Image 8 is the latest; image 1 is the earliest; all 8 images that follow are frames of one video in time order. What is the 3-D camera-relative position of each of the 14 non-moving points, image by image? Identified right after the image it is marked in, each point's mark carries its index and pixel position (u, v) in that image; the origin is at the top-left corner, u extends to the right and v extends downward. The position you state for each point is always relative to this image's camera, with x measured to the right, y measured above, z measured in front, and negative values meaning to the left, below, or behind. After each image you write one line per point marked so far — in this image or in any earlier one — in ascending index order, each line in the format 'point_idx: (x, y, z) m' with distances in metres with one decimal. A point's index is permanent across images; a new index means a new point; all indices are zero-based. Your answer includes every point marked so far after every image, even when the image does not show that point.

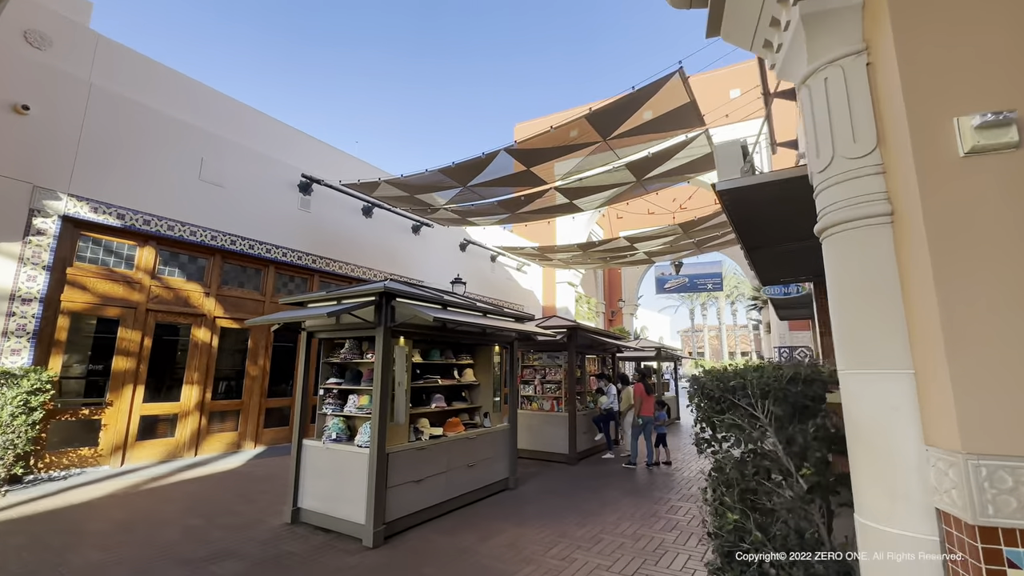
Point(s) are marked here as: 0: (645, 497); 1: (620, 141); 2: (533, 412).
0: (+1.8, -2.9, +6.2) m
1: (+1.9, +2.5, +7.7) m
2: (+0.4, -2.4, +8.8) m
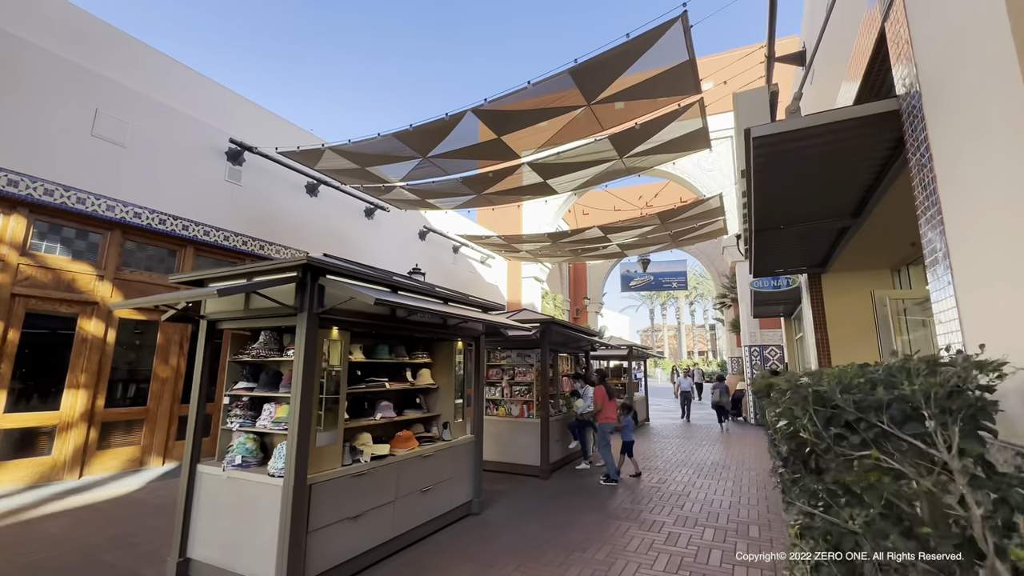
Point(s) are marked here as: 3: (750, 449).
0: (+1.4, -2.7, +5.2) m
1: (+1.4, +2.7, +6.7) m
2: (-0.2, -2.2, +7.7) m
3: (+5.3, -3.6, +10.0) m
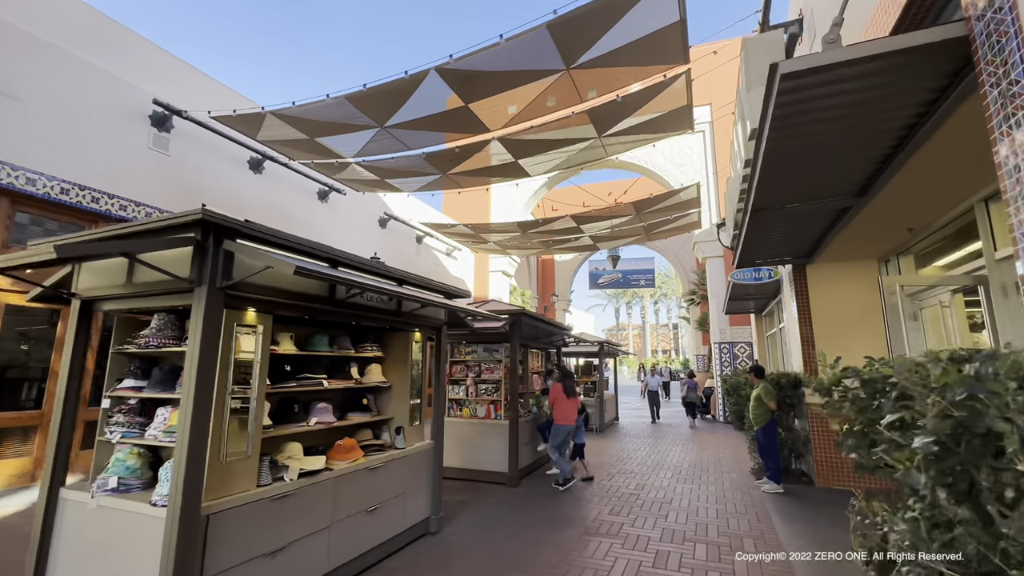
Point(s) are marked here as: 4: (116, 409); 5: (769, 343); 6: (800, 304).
0: (+1.1, -2.5, +4.6) m
1: (+1.0, +2.9, +6.1) m
2: (-0.8, -2.0, +6.9) m
3: (+4.5, -3.4, +9.6) m
4: (-2.8, -0.8, +3.1) m
5: (+7.3, -1.5, +12.7) m
6: (+4.4, -0.2, +6.9) m
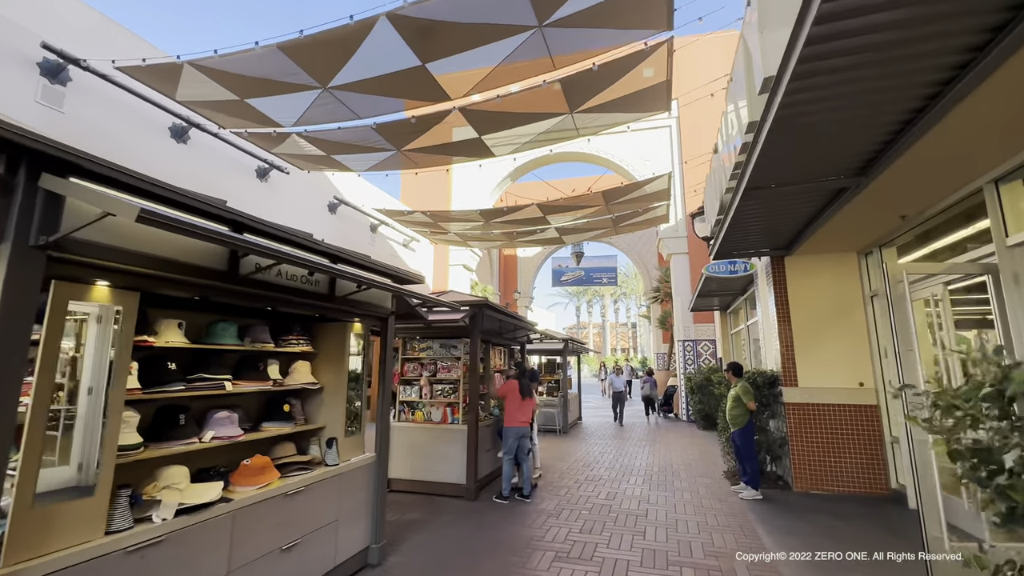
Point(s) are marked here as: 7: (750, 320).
0: (+0.7, -2.4, +4.0) m
1: (+0.6, +3.0, +5.4) m
2: (-1.3, -1.9, +6.1) m
3: (+3.7, -3.3, +9.2) m
4: (-3.0, -0.7, +2.2) m
5: (+6.2, -1.5, +12.6) m
6: (+3.9, -0.1, +6.5) m
7: (+5.7, -0.7, +10.6) m
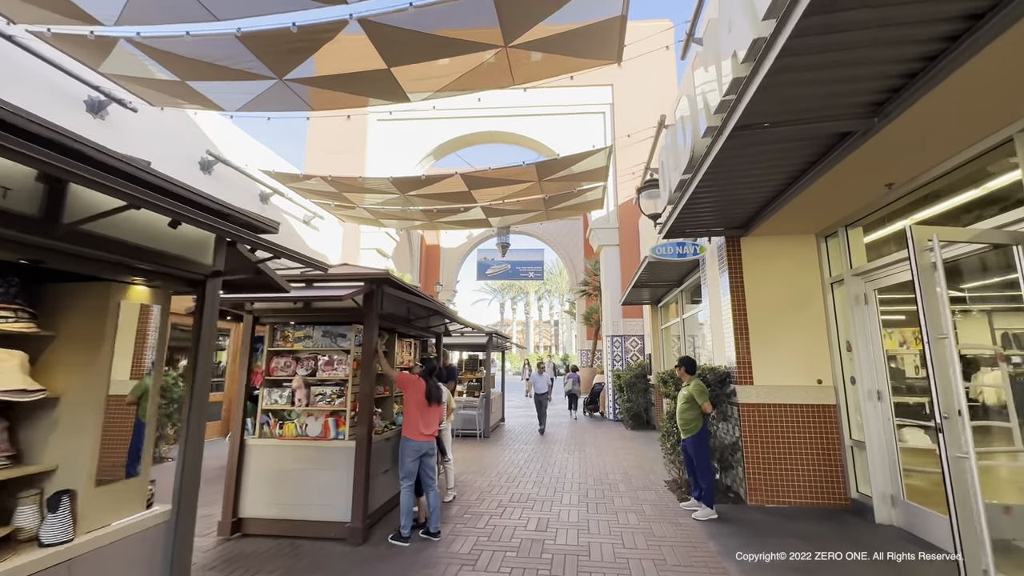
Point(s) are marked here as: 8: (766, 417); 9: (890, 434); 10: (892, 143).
0: (0.0, -2.1, +2.7) m
1: (-0.2, +3.3, +4.1) m
2: (-2.3, -1.5, +4.5) m
3: (+2.1, -3.1, +8.4) m
4: (-3.2, -0.3, +0.3) m
5: (+4.1, -1.3, +12.1) m
6: (+2.8, +0.1, +5.7) m
7: (+3.9, -0.6, +10.1) m
8: (+3.0, -1.5, +5.4) m
9: (+3.9, -1.5, +4.6) m
10: (+3.0, +1.2, +3.6) m
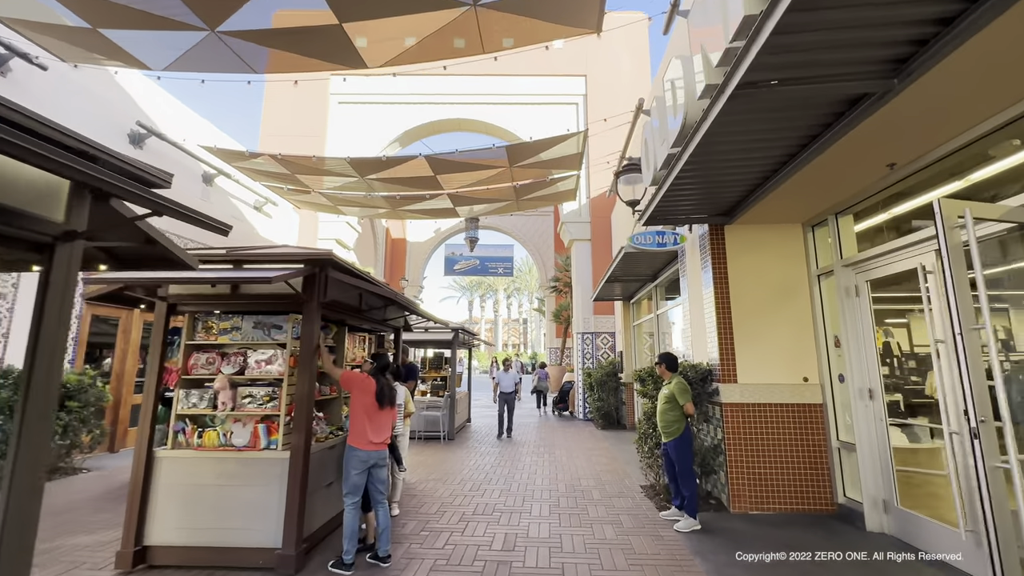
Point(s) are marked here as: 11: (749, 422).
0: (-0.1, -2.0, +2.1) m
1: (-0.4, +3.4, +3.5) m
2: (-2.6, -1.4, +3.8) m
3: (+1.5, -3.0, +7.9) m
4: (-3.2, -0.2, -0.5) m
5: (+3.2, -1.2, +11.8) m
6: (+2.4, +0.2, +5.3) m
7: (+3.2, -0.5, +9.8) m
8: (+2.7, -1.4, +5.0) m
9: (+3.5, -1.4, +4.3) m
10: (+2.8, +1.3, +3.2) m
11: (+2.6, -1.5, +5.0) m
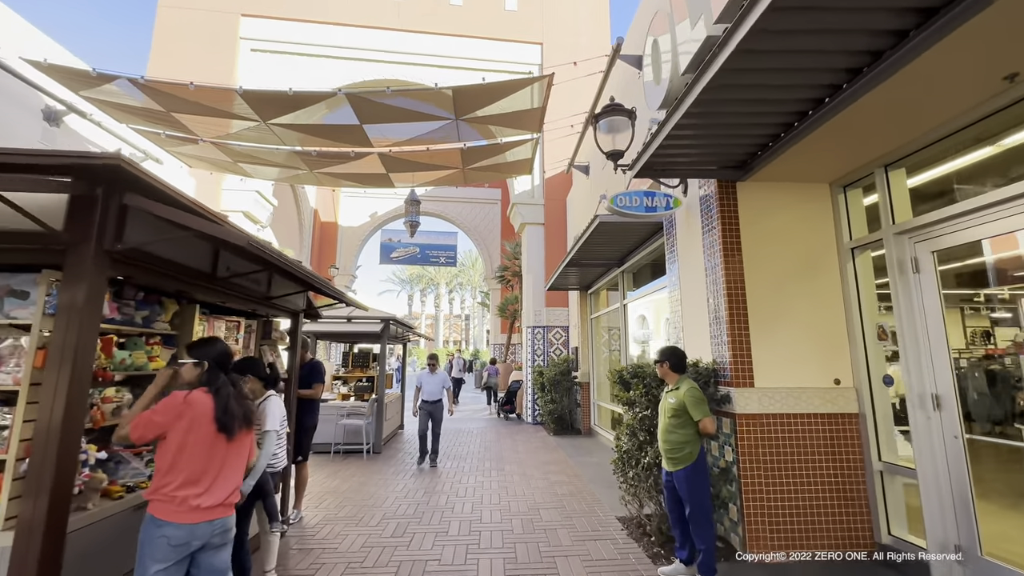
0: (-0.2, -1.8, +0.6) m
1: (-0.5, +3.7, +1.8) m
2: (-2.9, -1.1, +1.9) m
3: (+0.6, -2.7, +6.6) m
4: (-2.9, +0.1, -2.4) m
5: (+1.9, -0.9, +10.6) m
6: (+1.9, +0.4, +4.1) m
7: (+2.1, -0.2, +8.6) m
8: (+2.2, -1.2, +3.8) m
9: (+3.1, -1.2, +3.2) m
10: (+2.6, +1.5, +2.0) m
11: (+2.2, -1.3, +3.8) m
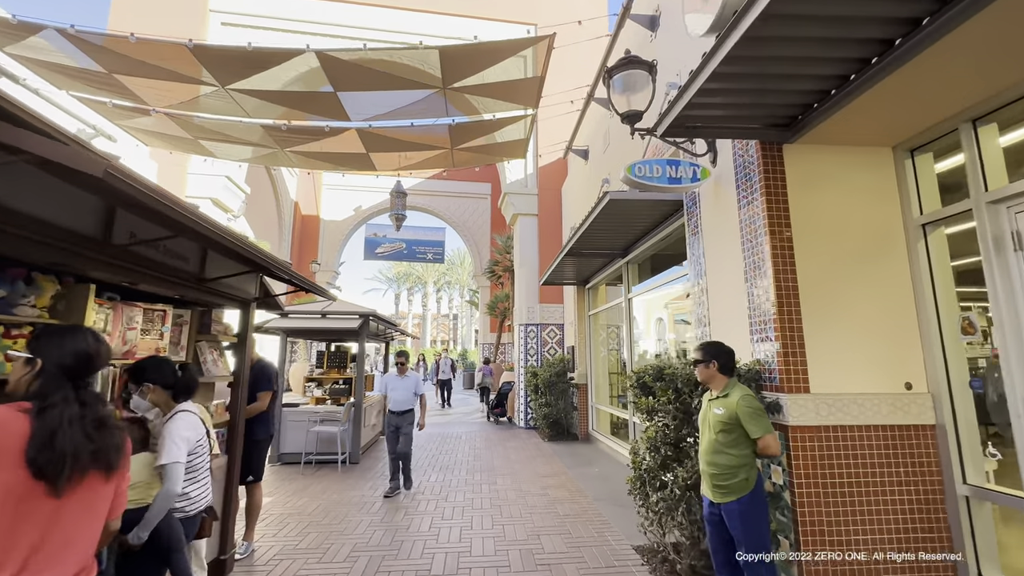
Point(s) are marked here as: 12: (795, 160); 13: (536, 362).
0: (-0.2, -1.6, -0.2) m
1: (-0.5, +3.8, +1.0) m
2: (-2.8, -0.9, +1.0) m
3: (+0.5, -2.6, +5.8) m
4: (-2.8, +0.3, -3.3) m
5: (+1.7, -0.8, +9.9) m
6: (+1.9, +0.5, +3.4) m
7: (+2.0, -0.1, +7.8) m
8: (+2.2, -1.1, +3.1) m
9: (+3.2, -1.1, +2.5) m
10: (+2.7, +1.6, +1.3) m
11: (+2.2, -1.1, +3.1) m
12: (+2.2, +1.0, +3.4) m
13: (+0.6, -1.8, +10.9) m
